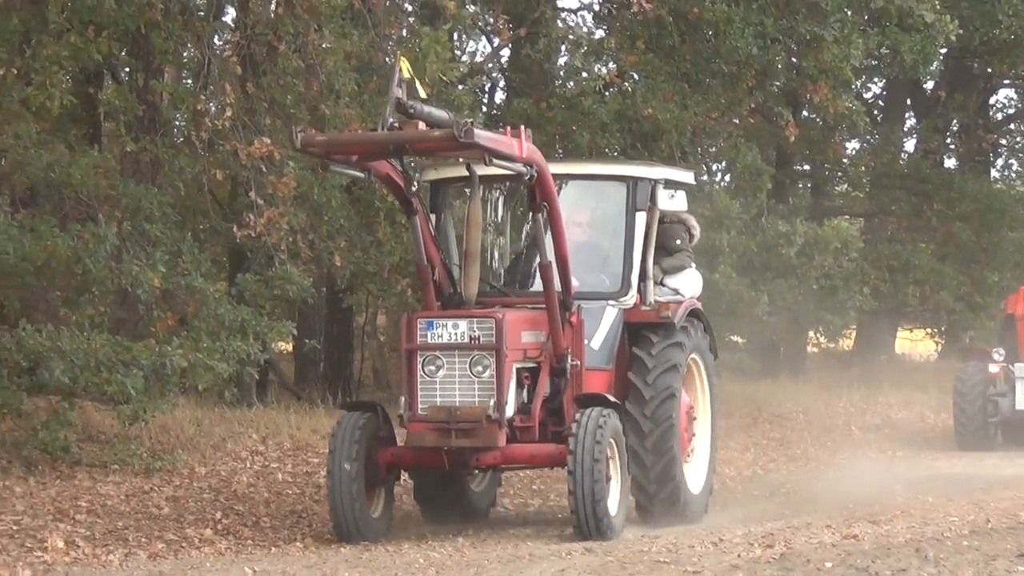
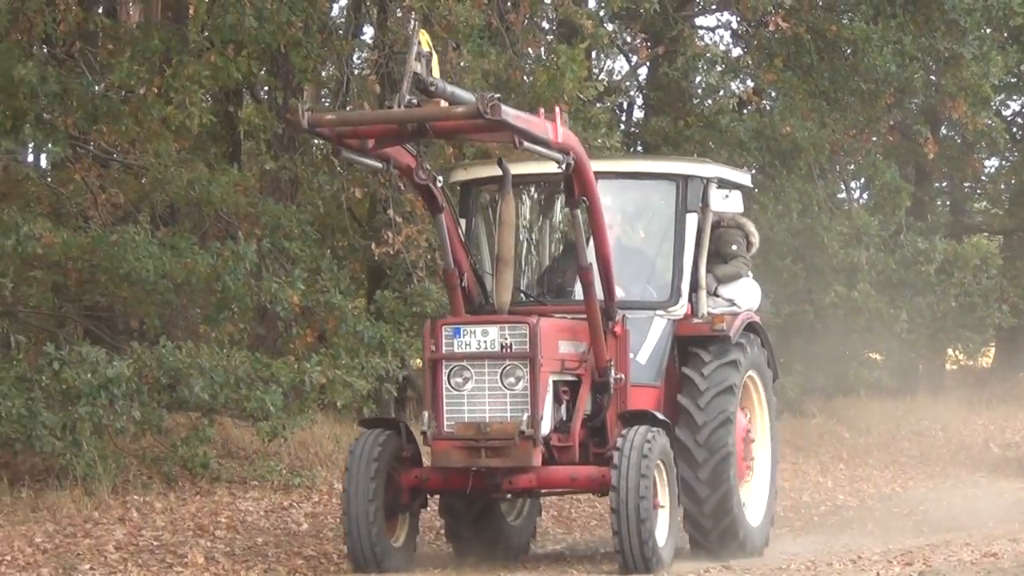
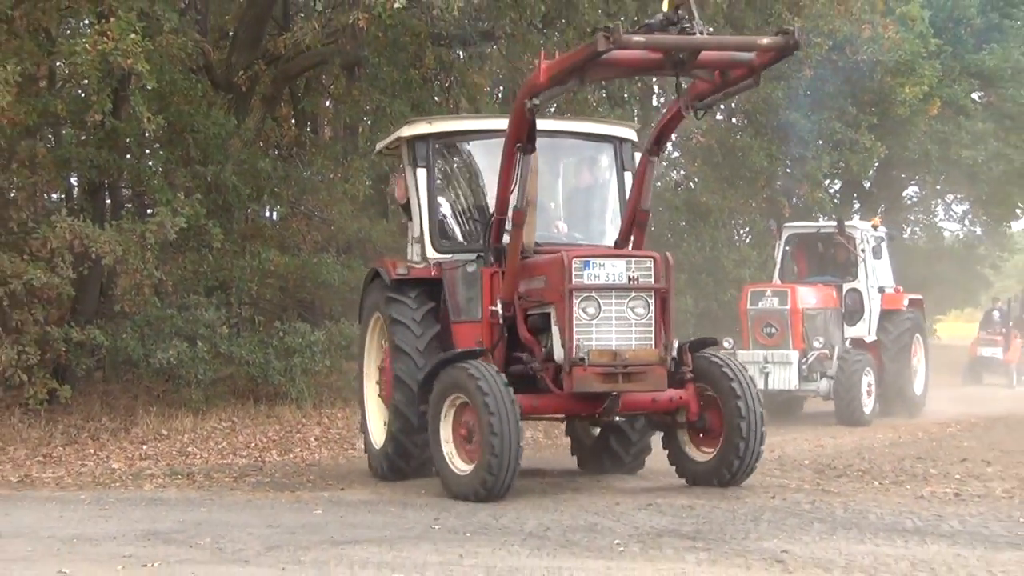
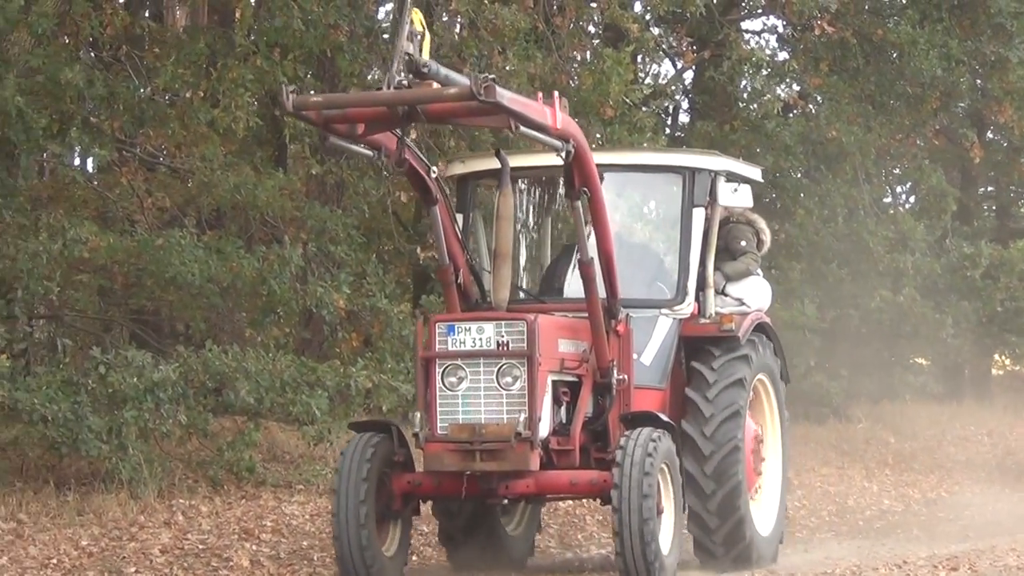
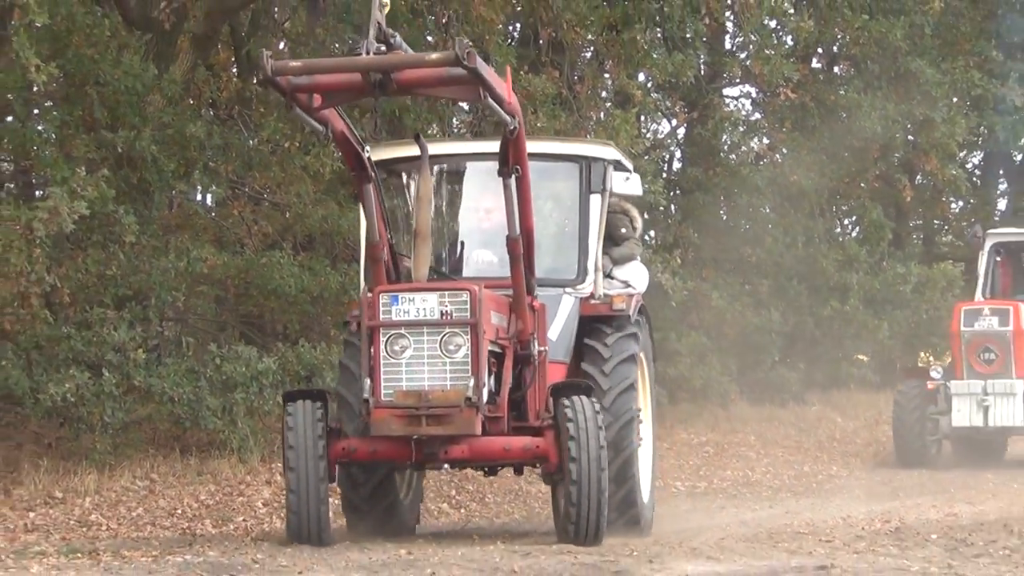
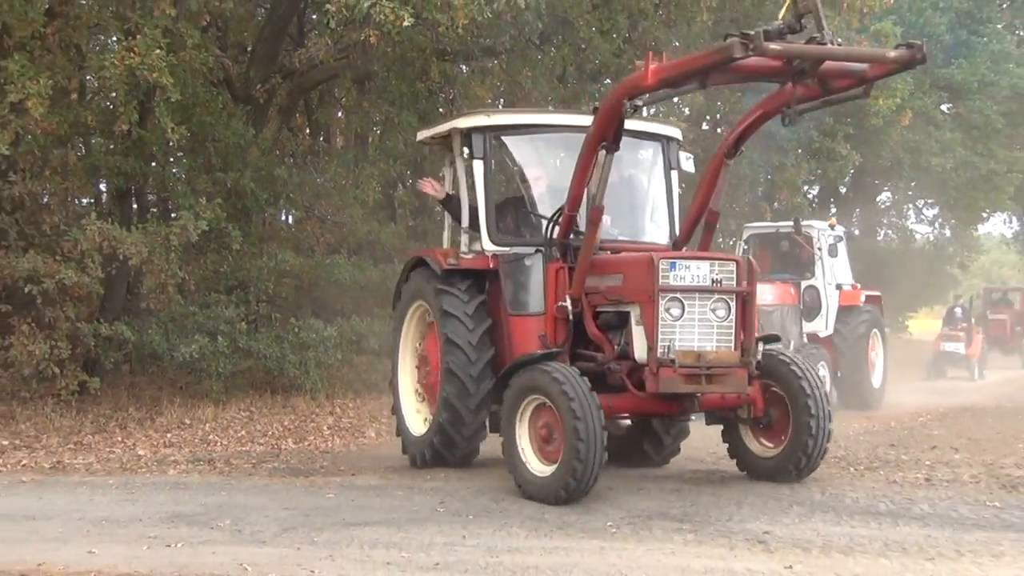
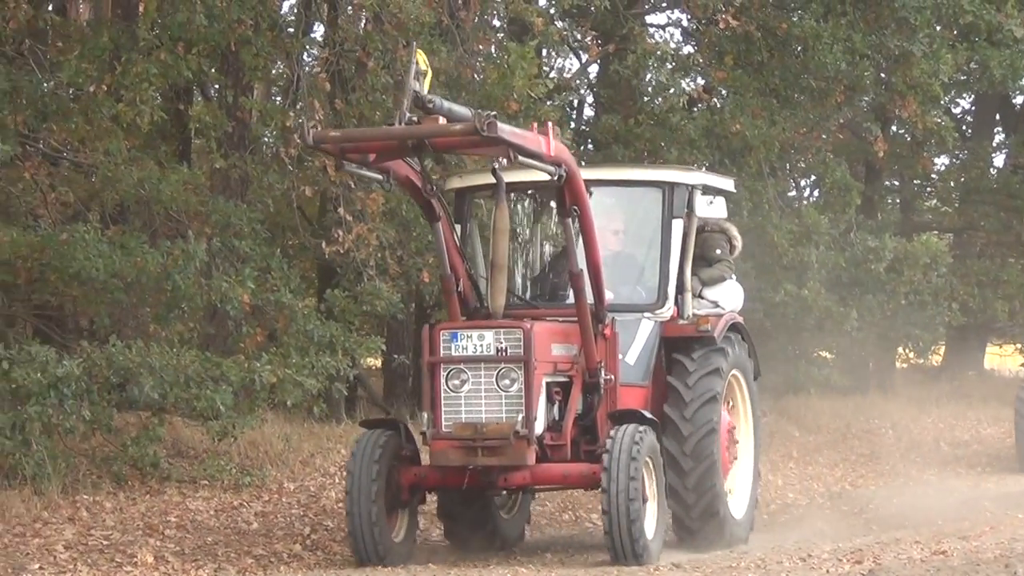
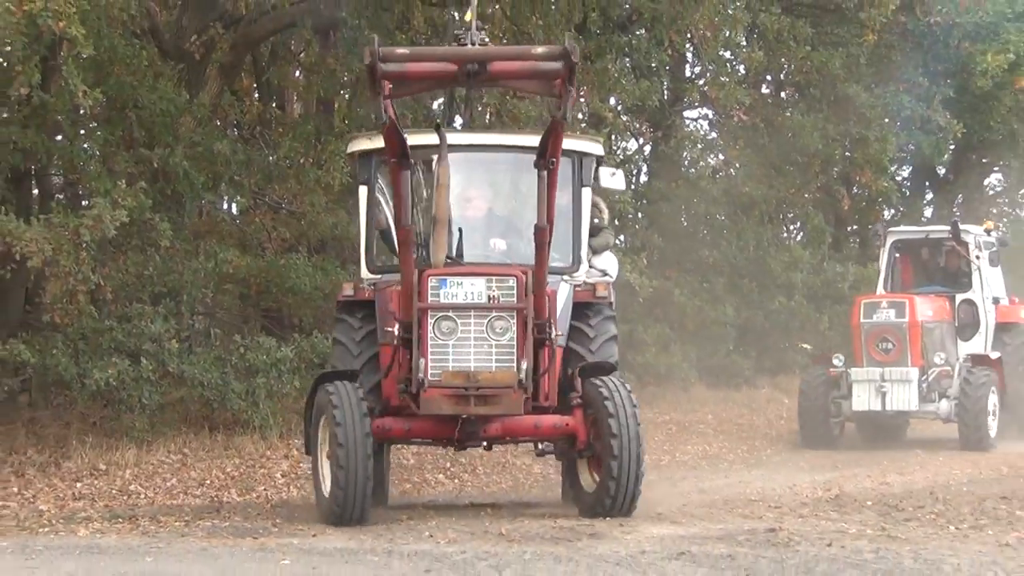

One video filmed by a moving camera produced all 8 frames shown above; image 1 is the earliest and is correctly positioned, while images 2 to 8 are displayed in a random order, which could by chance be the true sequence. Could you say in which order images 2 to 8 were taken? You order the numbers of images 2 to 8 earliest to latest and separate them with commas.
7, 2, 4, 5, 8, 3, 6
